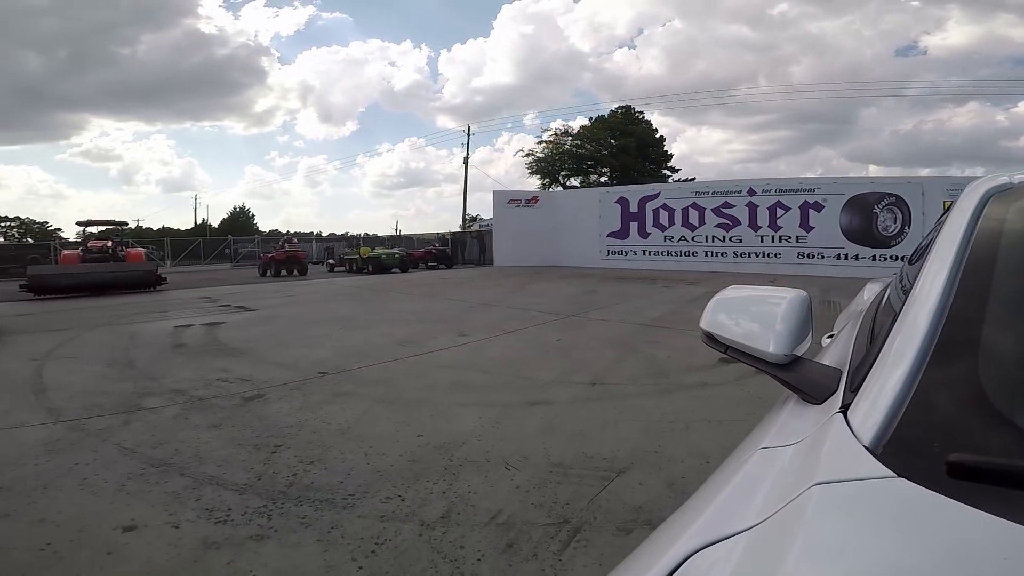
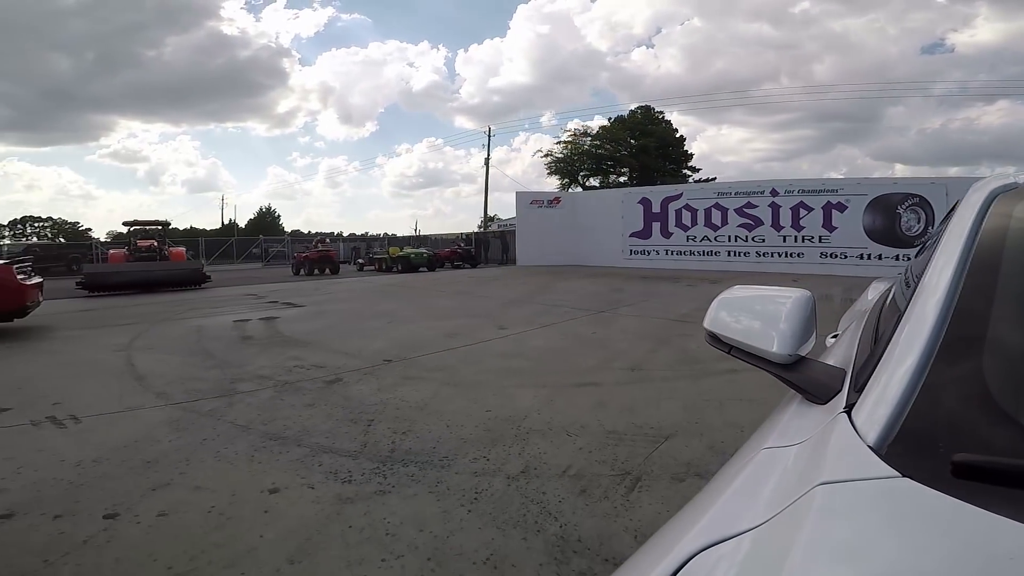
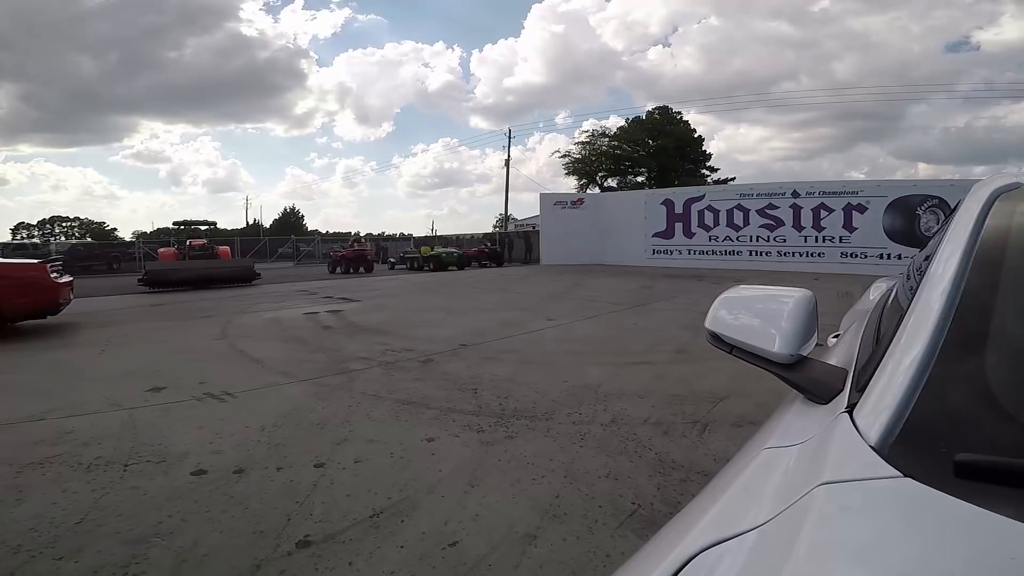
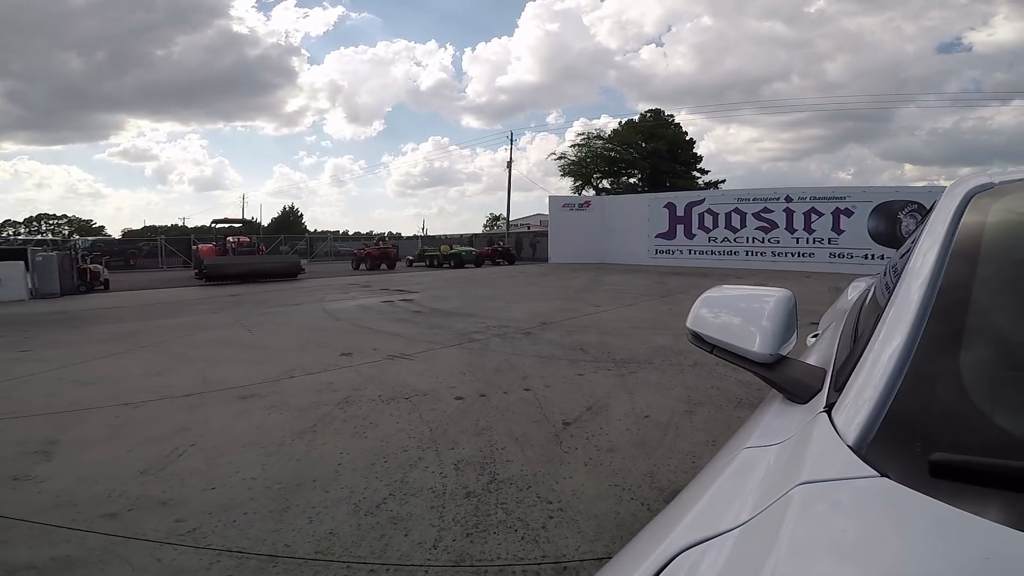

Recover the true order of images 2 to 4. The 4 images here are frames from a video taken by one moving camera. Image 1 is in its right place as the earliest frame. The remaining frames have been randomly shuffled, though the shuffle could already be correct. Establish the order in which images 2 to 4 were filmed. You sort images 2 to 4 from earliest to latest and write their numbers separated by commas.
2, 3, 4
